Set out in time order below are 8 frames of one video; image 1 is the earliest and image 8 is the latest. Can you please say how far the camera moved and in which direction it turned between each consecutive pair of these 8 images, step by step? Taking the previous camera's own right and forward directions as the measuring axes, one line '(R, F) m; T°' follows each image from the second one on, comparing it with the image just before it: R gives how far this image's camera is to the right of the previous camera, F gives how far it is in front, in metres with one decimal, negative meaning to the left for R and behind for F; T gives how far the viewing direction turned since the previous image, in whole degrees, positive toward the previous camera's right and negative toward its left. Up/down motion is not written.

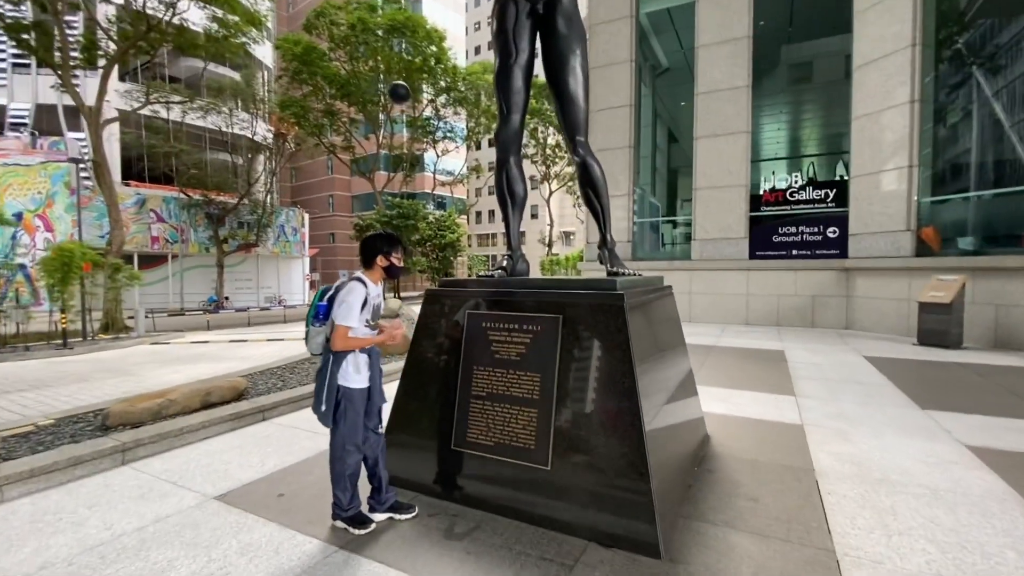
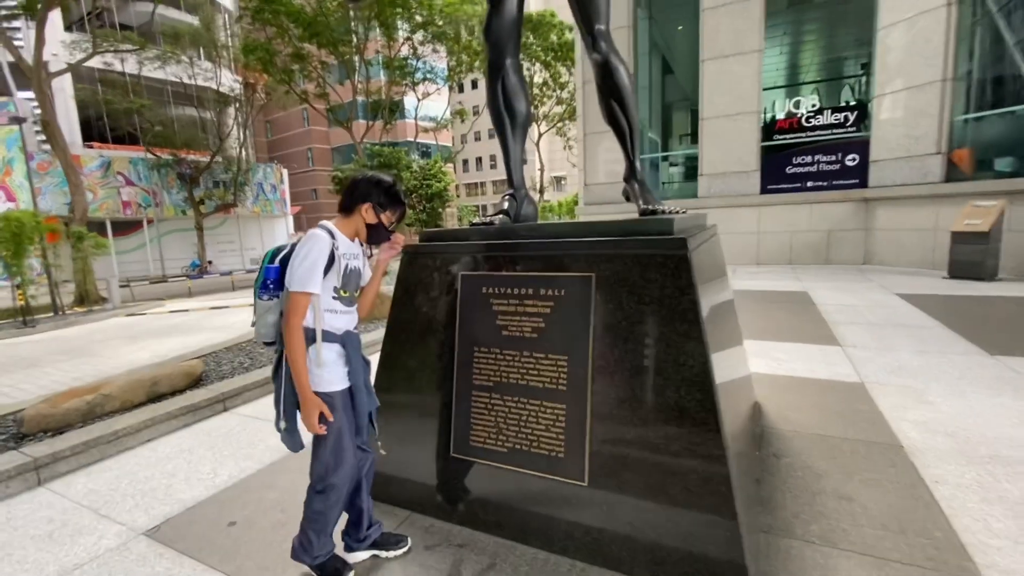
(-0.1, +1.1) m; +1°
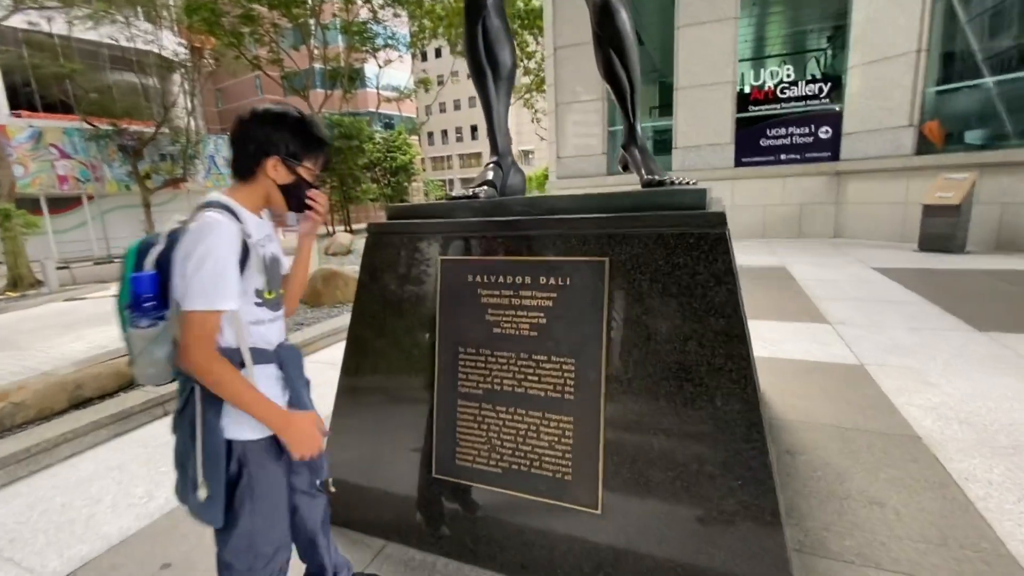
(-0.1, +0.5) m; +4°
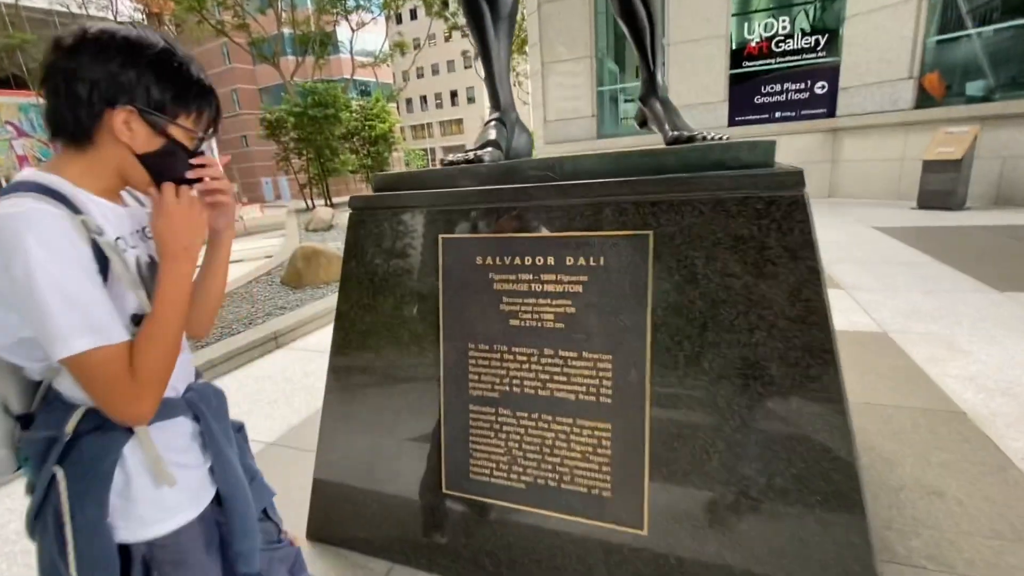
(-0.1, +0.4) m; +2°
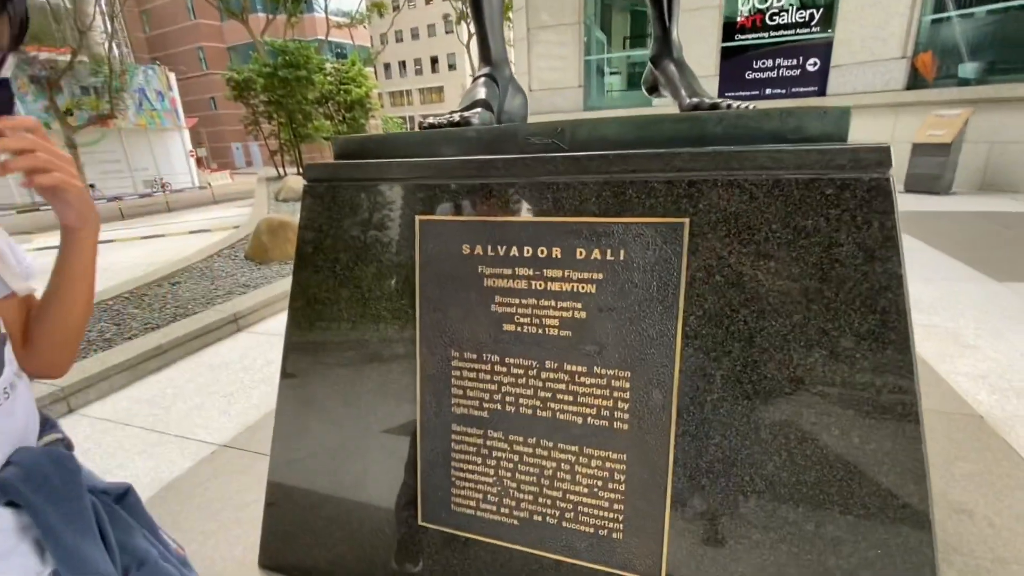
(-0.1, +0.4) m; +3°
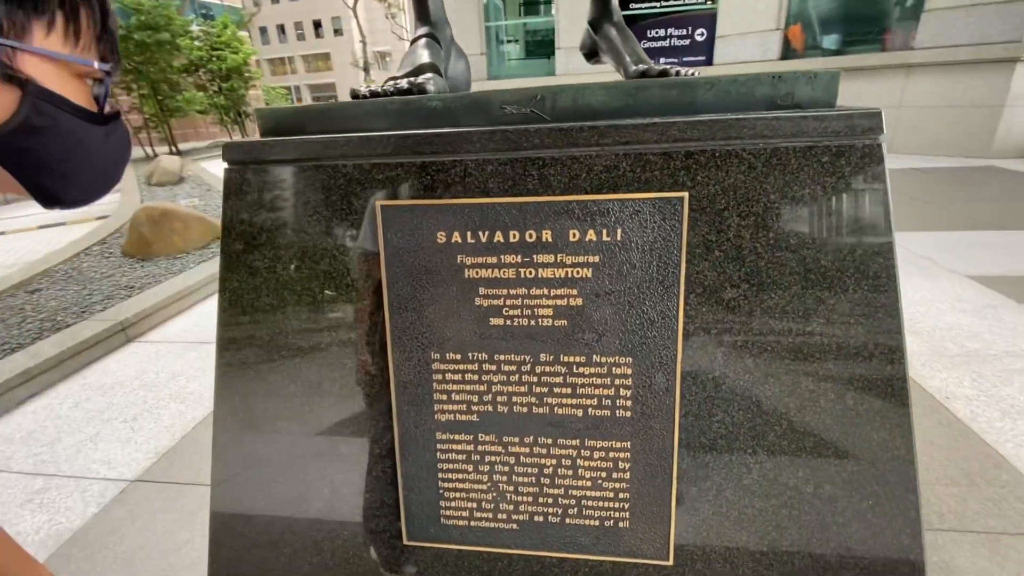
(-0.2, +0.2) m; +10°
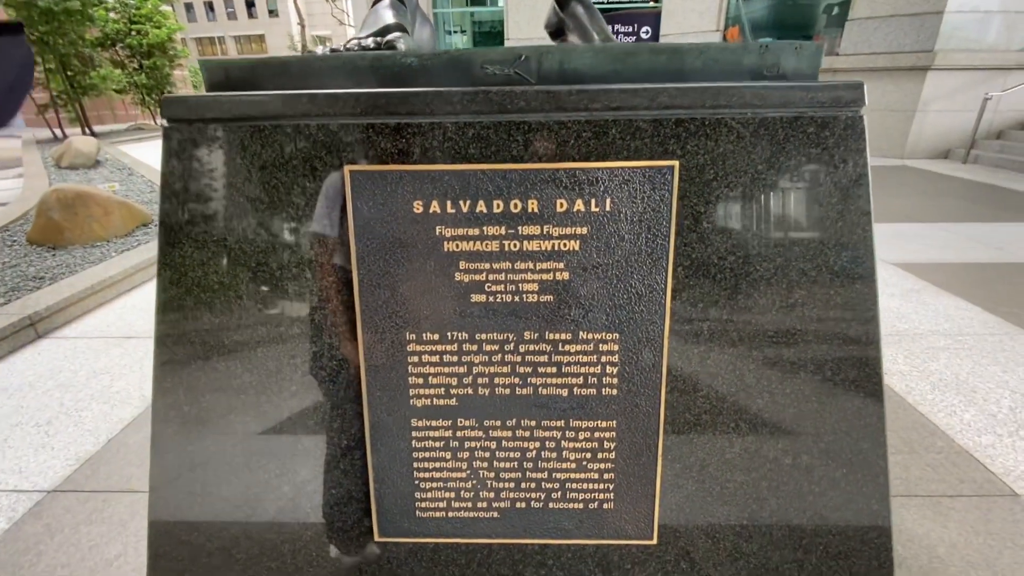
(-0.1, +0.1) m; +6°
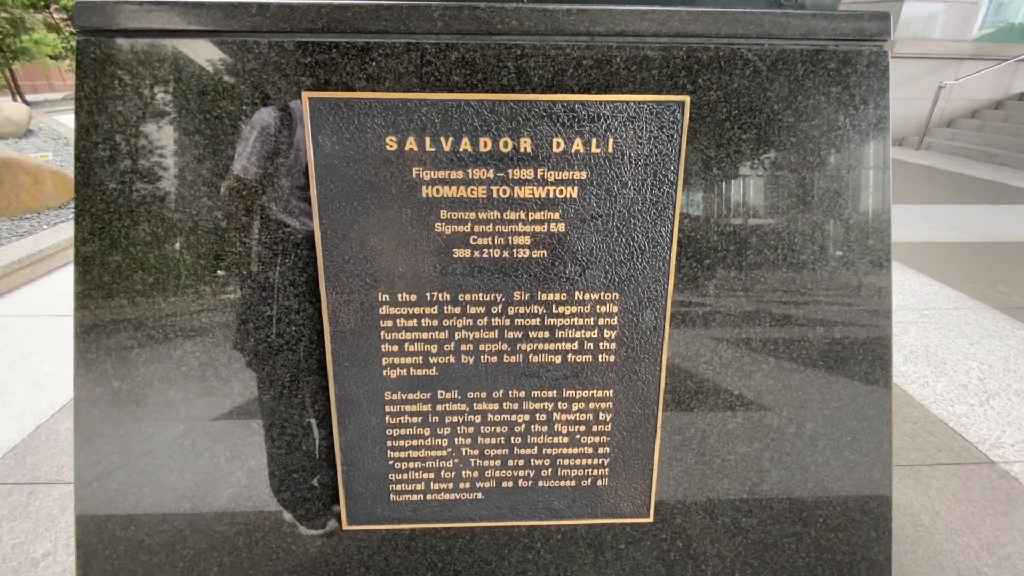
(-0.1, +0.2) m; +4°
